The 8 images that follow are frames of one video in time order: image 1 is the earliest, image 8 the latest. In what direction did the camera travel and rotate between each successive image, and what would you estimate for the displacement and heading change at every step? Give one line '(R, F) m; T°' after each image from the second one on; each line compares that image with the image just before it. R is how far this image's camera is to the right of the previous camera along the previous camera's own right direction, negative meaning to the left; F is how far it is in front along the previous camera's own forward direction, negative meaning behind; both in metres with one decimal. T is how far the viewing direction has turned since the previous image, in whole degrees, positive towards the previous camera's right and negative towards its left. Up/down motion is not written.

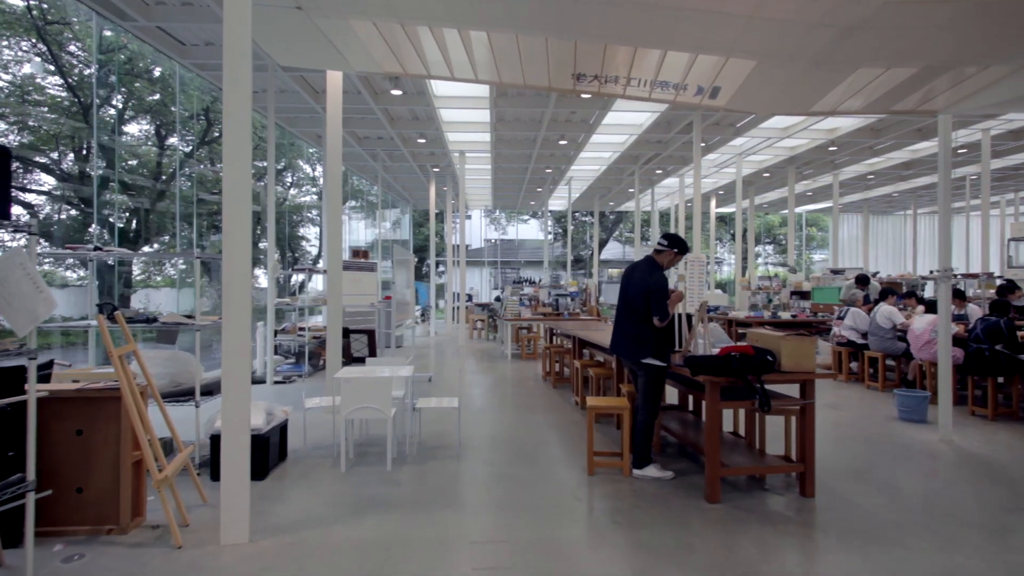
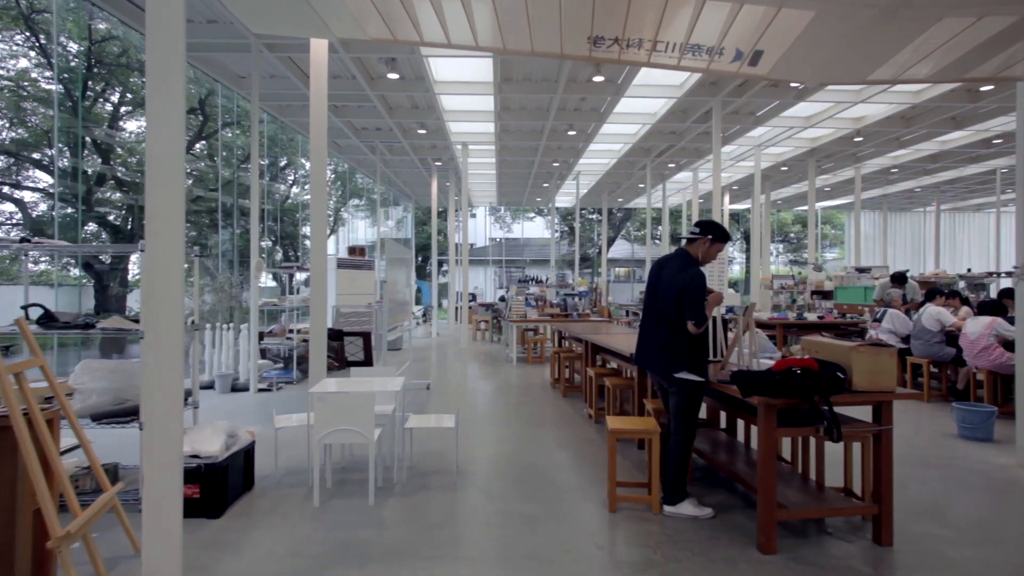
(0.0, +0.6) m; -1°
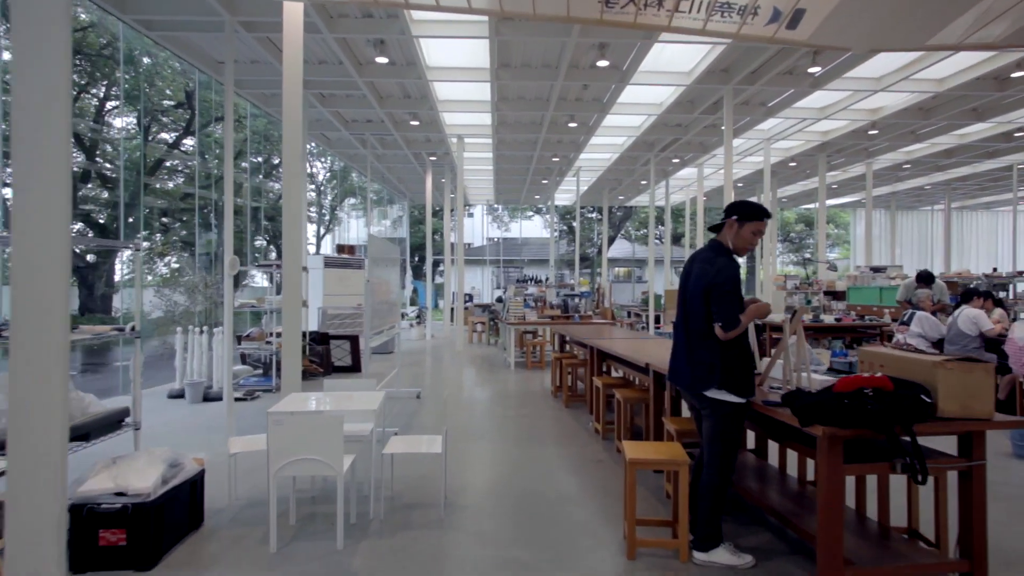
(0.0, +0.5) m; 0°
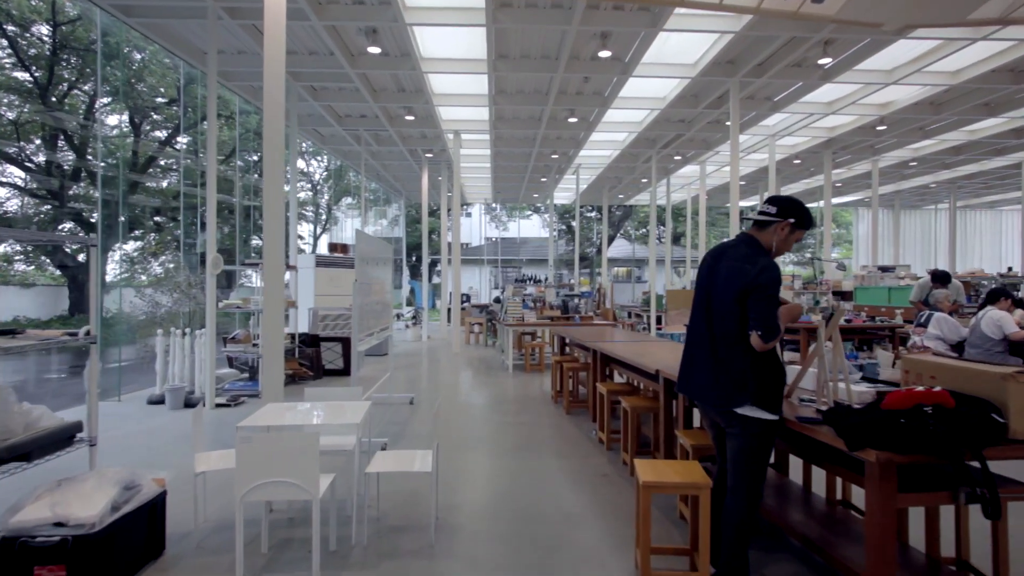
(0.0, +0.3) m; 0°
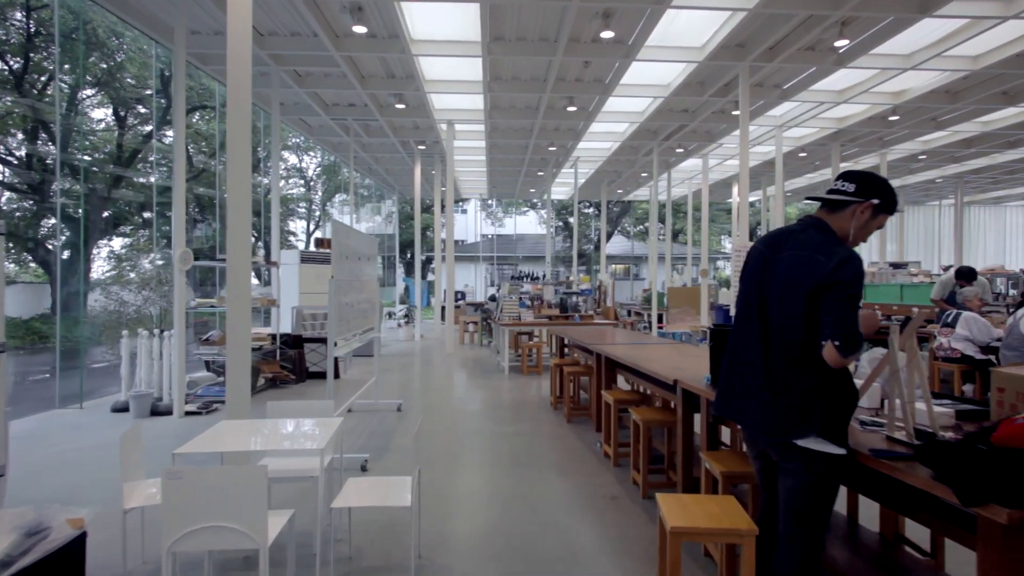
(0.0, +0.4) m; 0°
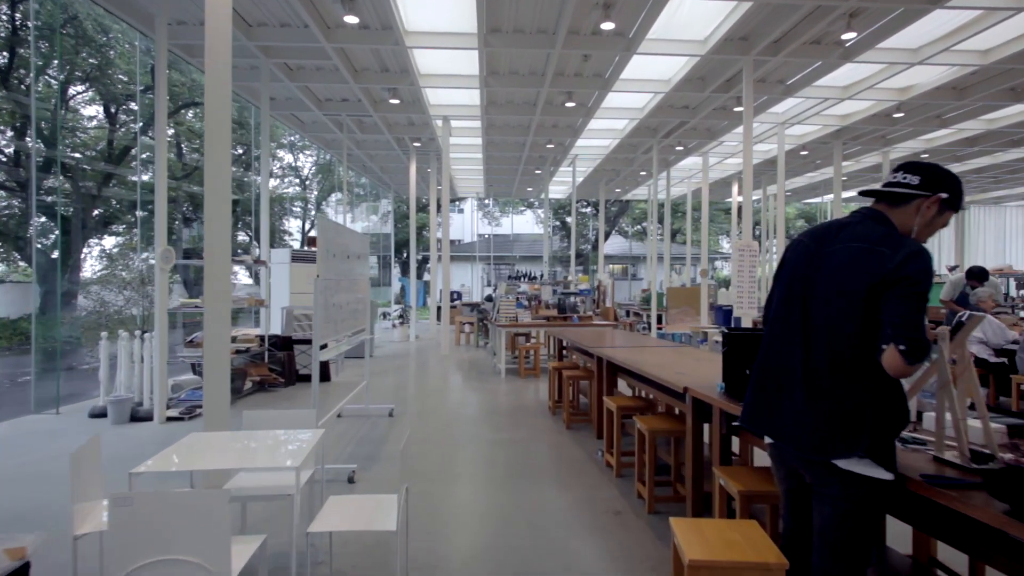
(0.0, +0.2) m; 0°
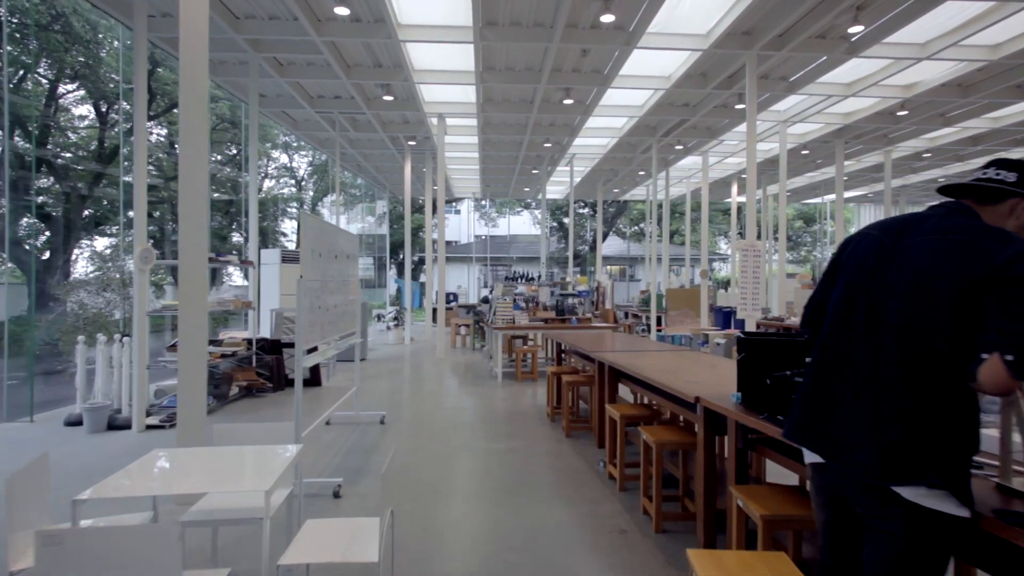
(0.0, +0.2) m; 0°
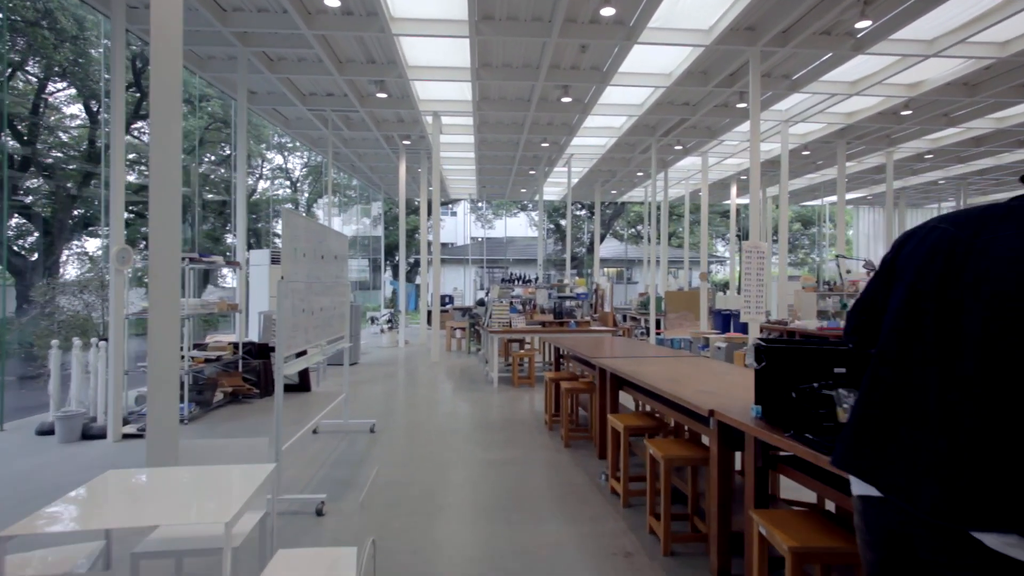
(0.0, +0.2) m; 0°
